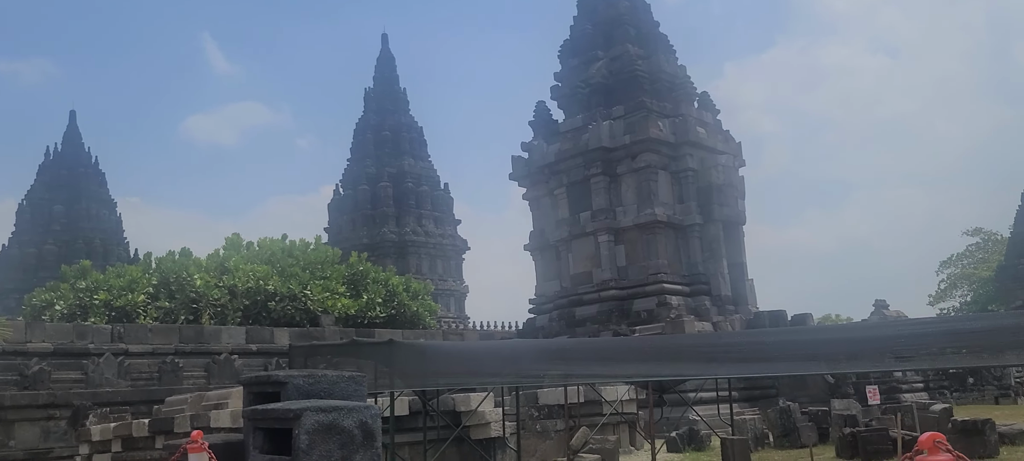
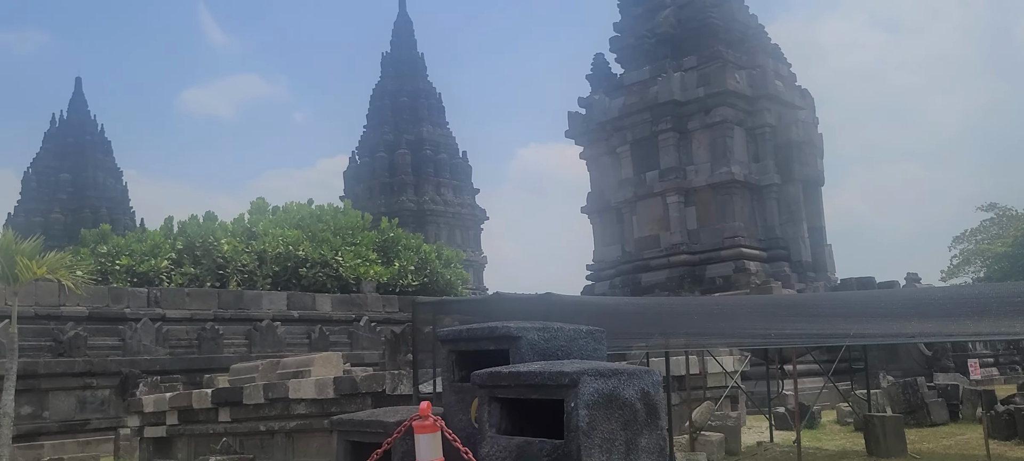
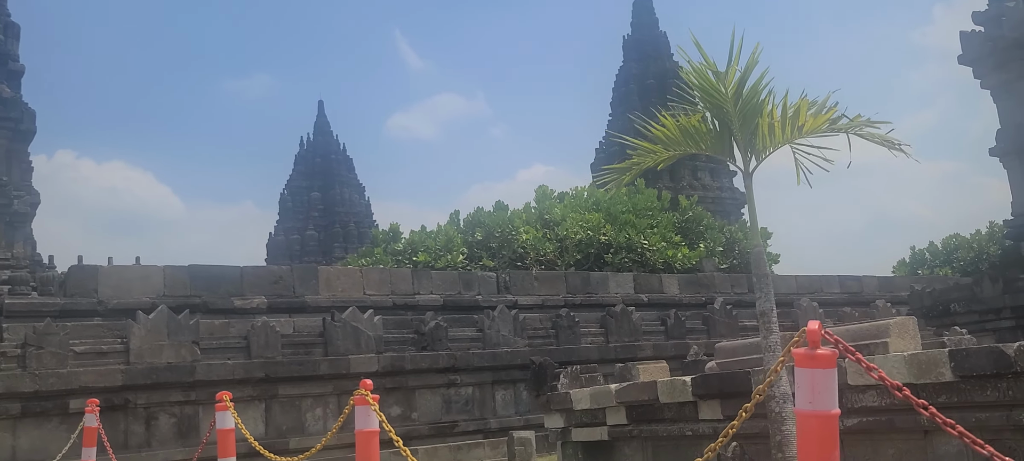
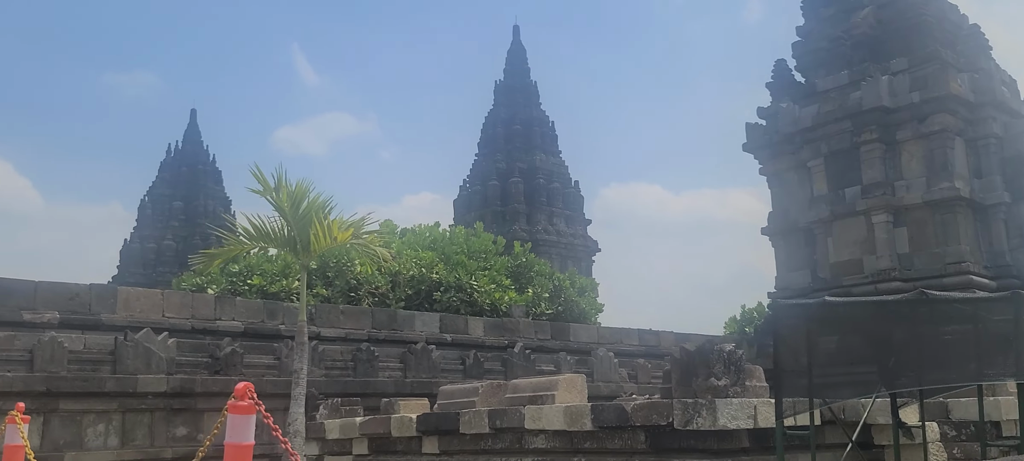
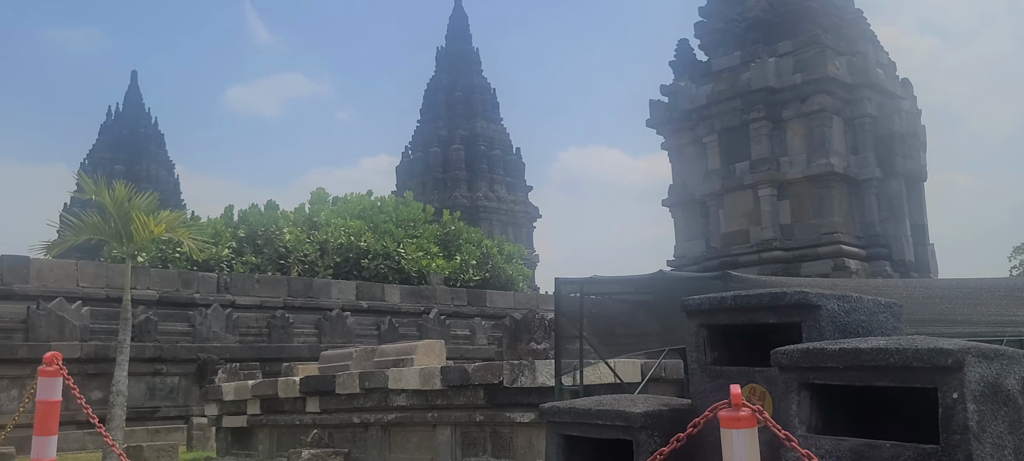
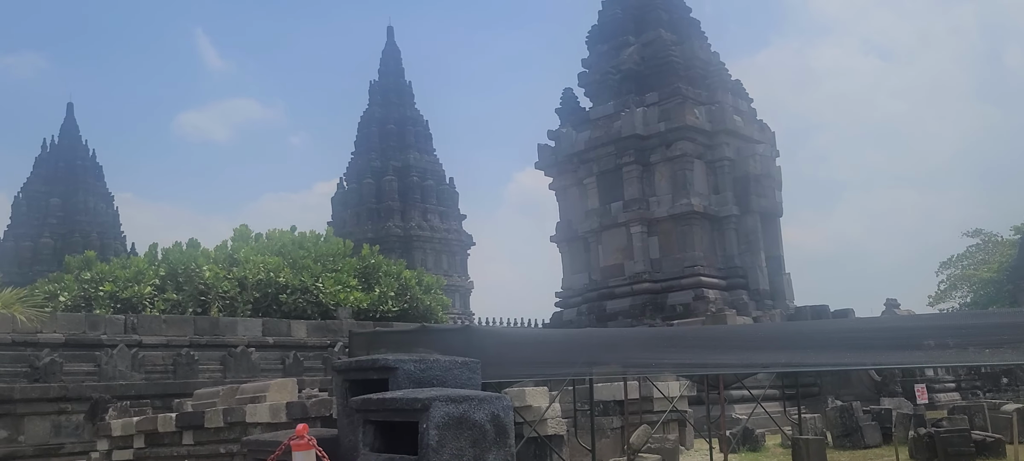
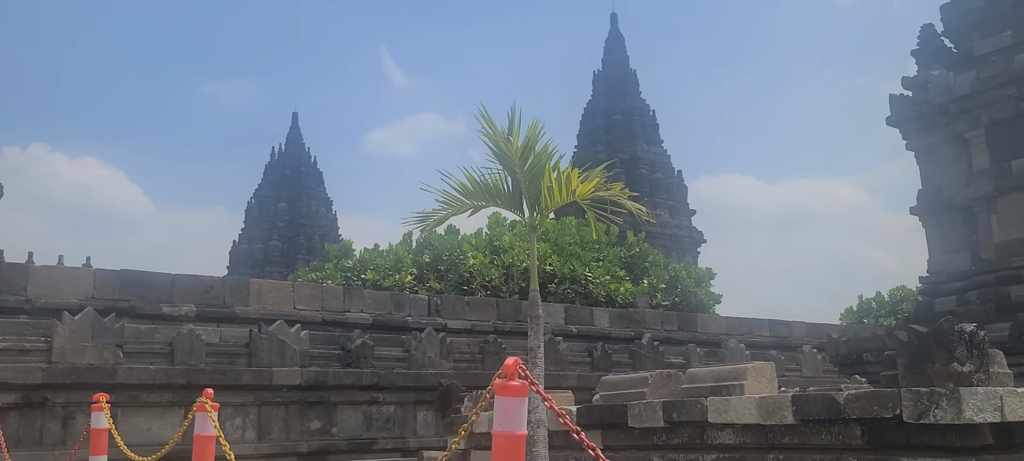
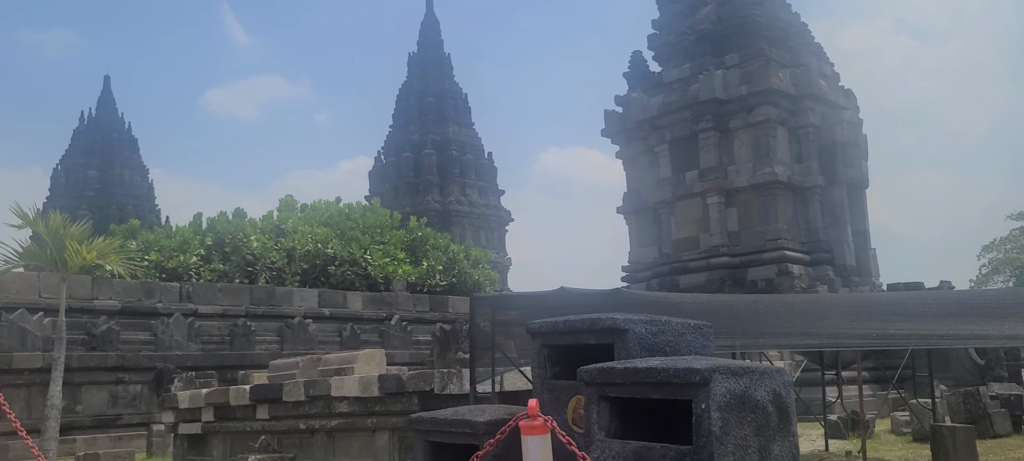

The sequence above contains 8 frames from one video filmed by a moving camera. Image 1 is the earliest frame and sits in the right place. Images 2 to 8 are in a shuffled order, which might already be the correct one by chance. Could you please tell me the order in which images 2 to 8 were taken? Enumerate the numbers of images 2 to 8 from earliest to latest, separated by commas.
6, 2, 8, 5, 4, 7, 3
